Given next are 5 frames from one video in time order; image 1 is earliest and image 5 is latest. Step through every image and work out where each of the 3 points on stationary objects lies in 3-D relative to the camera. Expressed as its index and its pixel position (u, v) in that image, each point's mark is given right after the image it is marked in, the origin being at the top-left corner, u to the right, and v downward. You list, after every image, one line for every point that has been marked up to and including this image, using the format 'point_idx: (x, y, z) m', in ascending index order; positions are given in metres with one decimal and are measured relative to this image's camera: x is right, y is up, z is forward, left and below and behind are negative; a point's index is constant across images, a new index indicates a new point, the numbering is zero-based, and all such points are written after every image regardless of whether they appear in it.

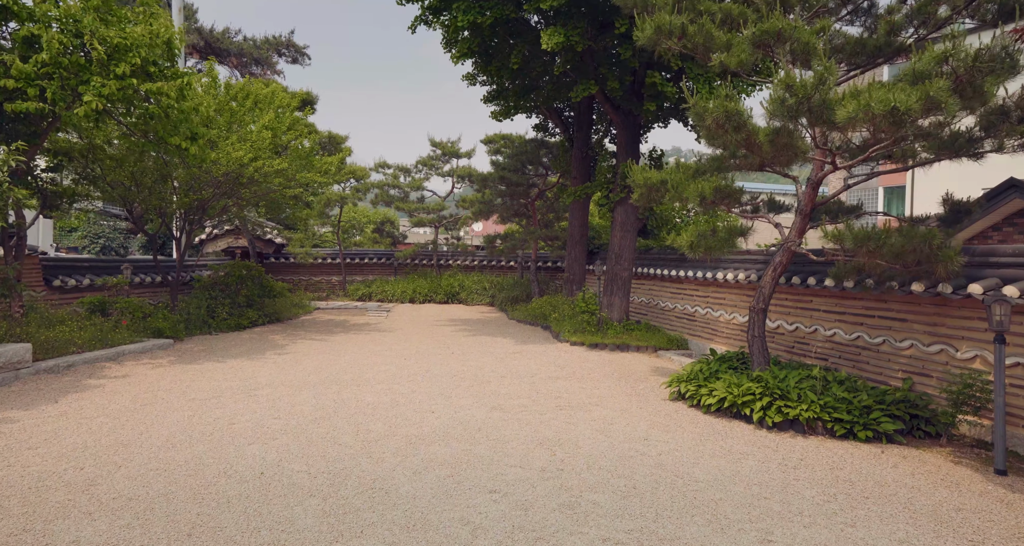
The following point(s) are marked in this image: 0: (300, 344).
0: (-3.7, -1.2, +9.5) m
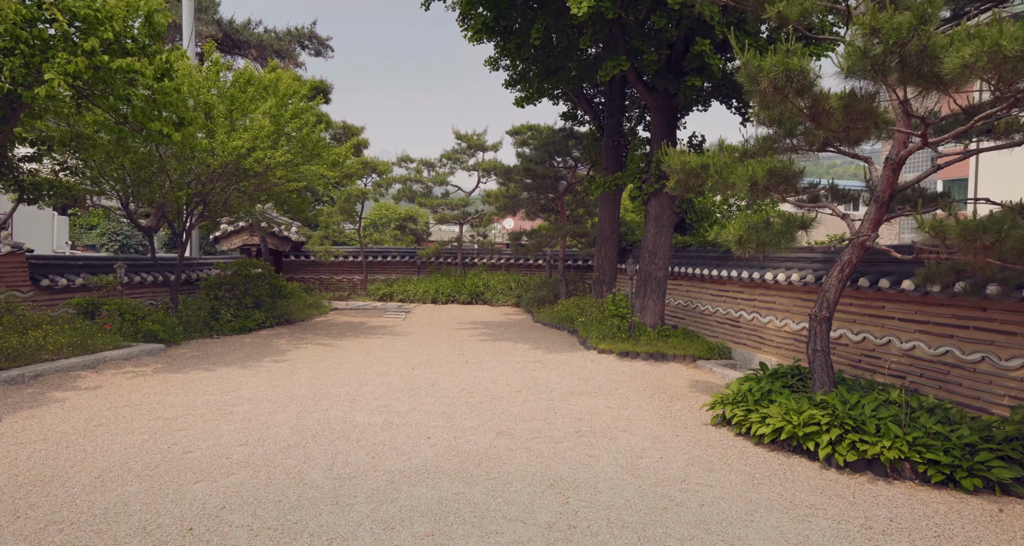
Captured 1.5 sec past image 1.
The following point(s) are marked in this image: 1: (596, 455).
0: (-3.4, -1.2, +8.8) m
1: (+0.7, -1.5, +4.5) m
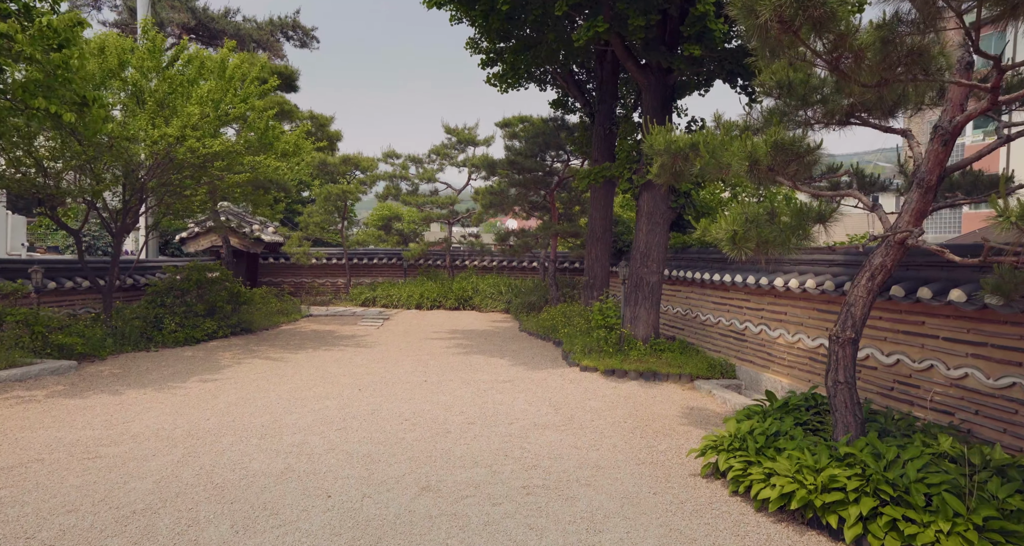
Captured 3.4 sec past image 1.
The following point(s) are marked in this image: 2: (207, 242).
0: (-3.8, -1.3, +7.8) m
1: (+0.2, -1.6, +3.3) m
2: (-7.1, +0.7, +12.8) m
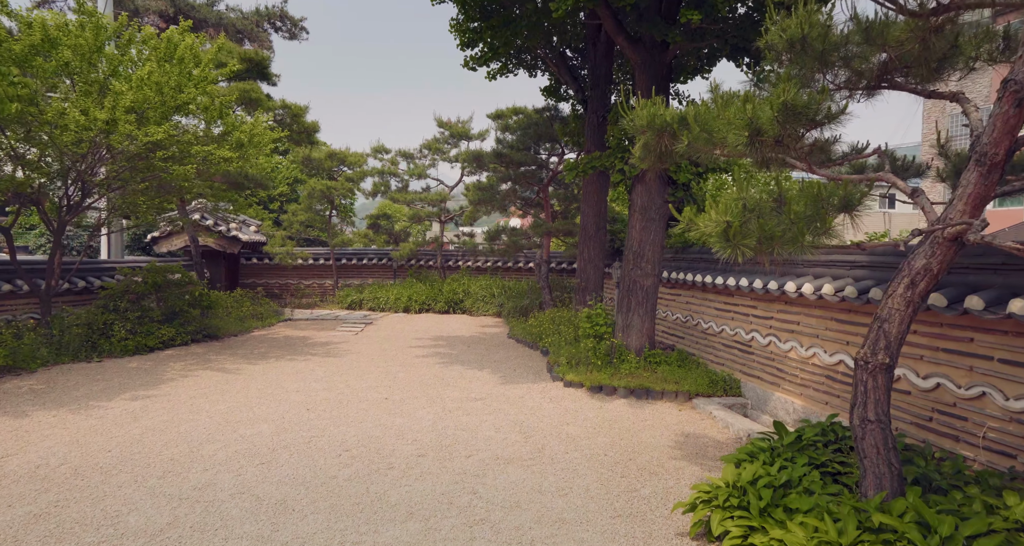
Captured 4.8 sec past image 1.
0: (-4.1, -1.3, +7.0) m
1: (-0.2, -1.6, +2.5) m
2: (-7.3, +0.7, +12.1) m
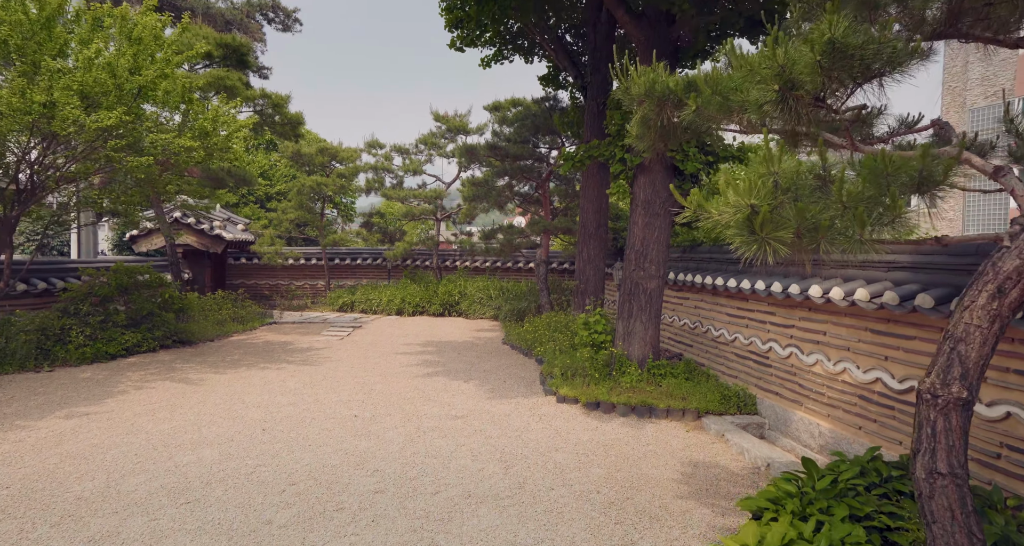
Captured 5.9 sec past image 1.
0: (-4.2, -1.4, +6.3) m
1: (-0.4, -1.6, +1.8) m
2: (-7.4, +0.7, +11.5) m
